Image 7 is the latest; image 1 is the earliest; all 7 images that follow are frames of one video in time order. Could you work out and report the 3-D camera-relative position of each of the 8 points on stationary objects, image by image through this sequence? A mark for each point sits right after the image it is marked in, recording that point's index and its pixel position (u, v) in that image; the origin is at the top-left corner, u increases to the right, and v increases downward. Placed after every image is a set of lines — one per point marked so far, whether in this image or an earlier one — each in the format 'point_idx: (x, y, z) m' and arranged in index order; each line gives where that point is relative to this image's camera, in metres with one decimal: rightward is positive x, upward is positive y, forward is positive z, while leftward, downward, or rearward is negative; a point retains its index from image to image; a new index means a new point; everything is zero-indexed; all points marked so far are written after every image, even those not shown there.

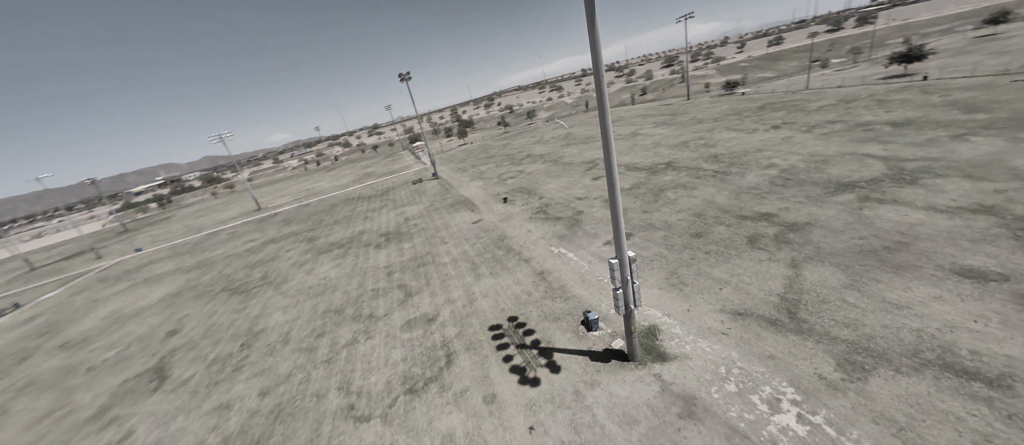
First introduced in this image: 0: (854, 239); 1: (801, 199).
0: (+12.9, -0.6, +13.0) m
1: (+13.5, +1.1, +16.3) m
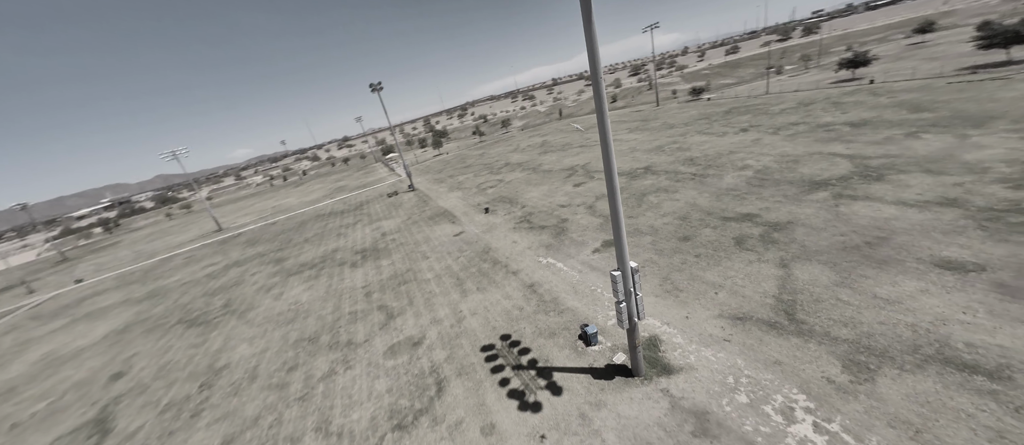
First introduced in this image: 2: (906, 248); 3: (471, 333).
0: (+12.4, -0.5, +13.2) m
1: (+12.7, +1.2, +16.6) m
2: (+13.8, -0.9, +12.1) m
3: (-1.4, -3.7, +11.7) m
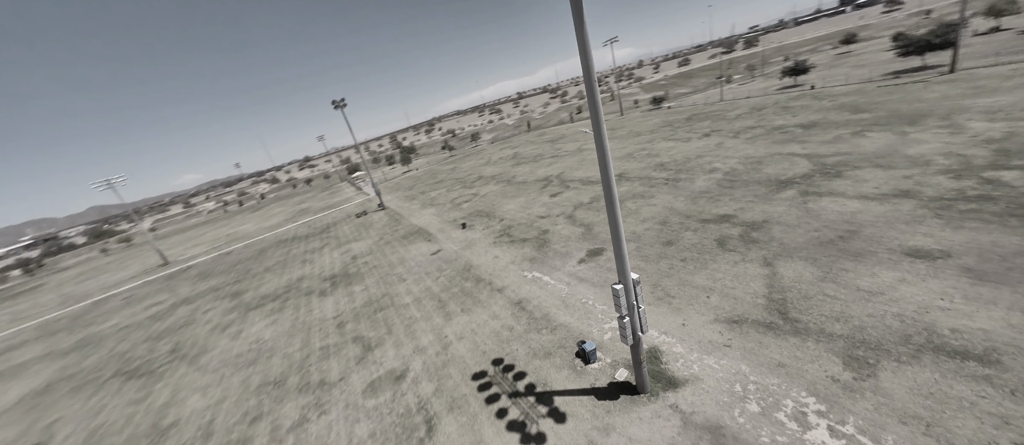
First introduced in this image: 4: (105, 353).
0: (+11.7, -0.4, +13.6) m
1: (+11.7, +1.2, +17.0) m
2: (+13.2, -0.6, +12.6) m
3: (-1.6, -4.3, +10.7) m
4: (-21.1, -6.7, +18.0) m
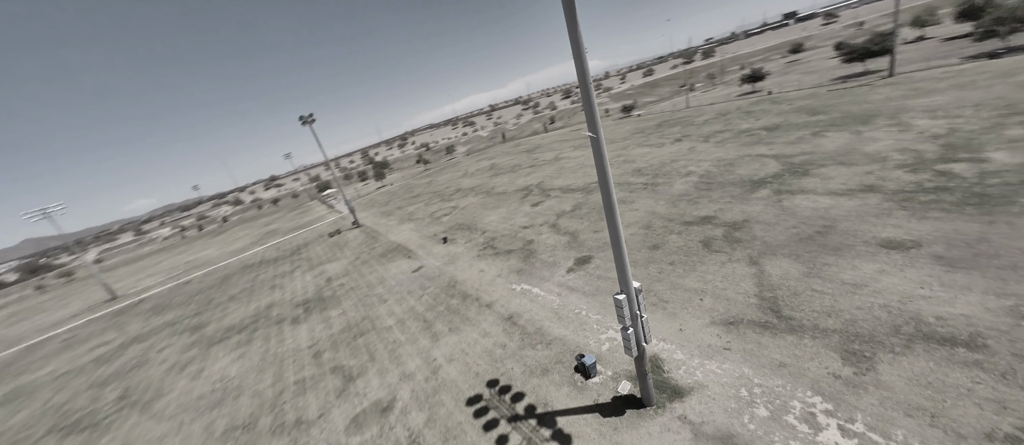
0: (+11.2, -0.3, +13.9) m
1: (+10.8, +1.2, +17.4) m
2: (+12.8, -0.4, +13.0) m
3: (-1.7, -4.7, +10.0) m
4: (-21.5, -8.3, +15.8) m
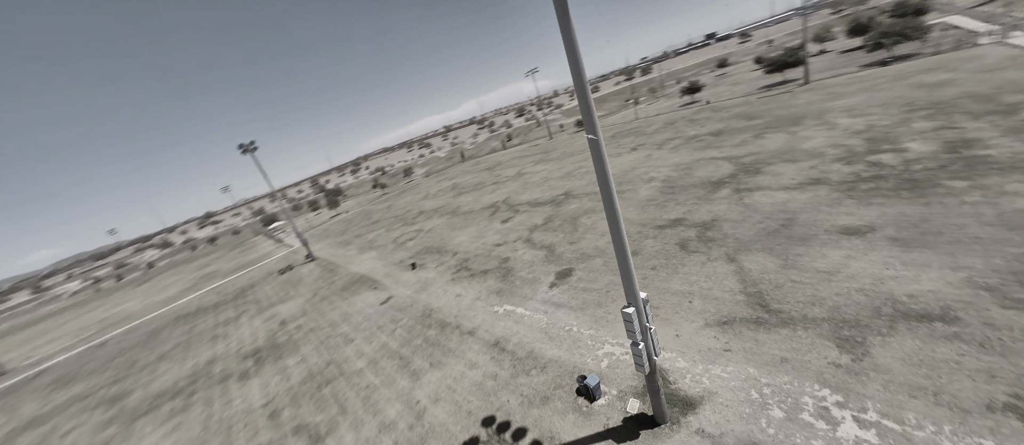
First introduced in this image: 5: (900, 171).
0: (+10.2, -0.1, +14.5) m
1: (+9.3, +1.1, +17.9) m
2: (+11.9, 0.0, +13.7) m
3: (-1.8, -5.3, +8.8) m
4: (-21.7, -10.7, +12.0) m
5: (+17.2, +2.3, +15.4) m
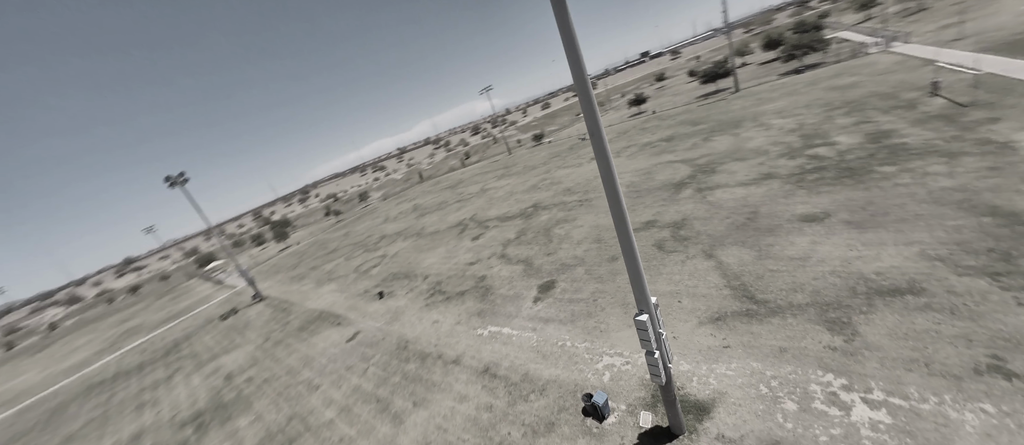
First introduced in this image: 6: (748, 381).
0: (+9.1, +0.1, +14.9) m
1: (+7.8, +1.0, +18.3) m
2: (+10.9, +0.3, +14.4) m
3: (-1.7, -5.7, +7.7) m
4: (-21.3, -12.8, +8.2) m
5: (+15.8, +3.0, +16.8) m
6: (+5.4, -3.6, +7.9) m
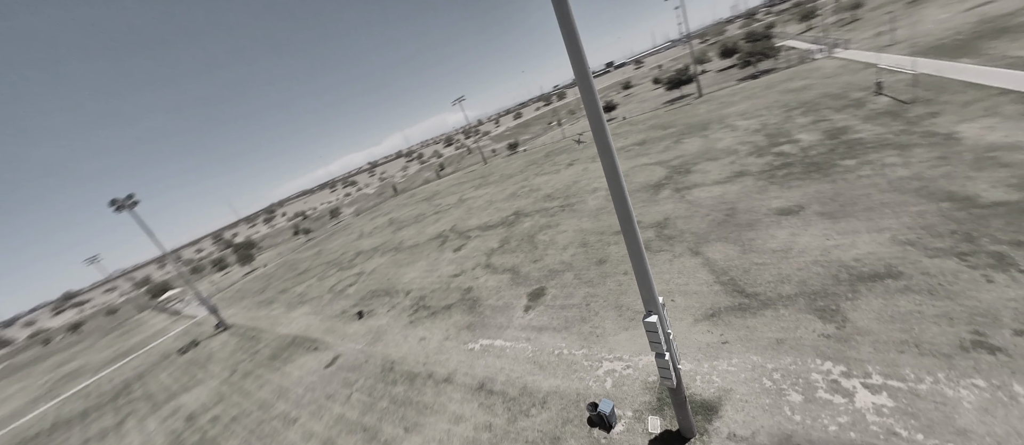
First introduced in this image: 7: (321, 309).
0: (+8.4, +0.2, +15.2) m
1: (+6.8, +0.9, +18.5) m
2: (+10.2, +0.5, +14.8) m
3: (-1.5, -5.8, +7.0) m
4: (-20.7, -14.0, +5.9) m
5: (+14.8, +3.3, +17.7) m
6: (+5.4, -3.5, +7.8) m
7: (-10.4, -4.7, +18.8) m
